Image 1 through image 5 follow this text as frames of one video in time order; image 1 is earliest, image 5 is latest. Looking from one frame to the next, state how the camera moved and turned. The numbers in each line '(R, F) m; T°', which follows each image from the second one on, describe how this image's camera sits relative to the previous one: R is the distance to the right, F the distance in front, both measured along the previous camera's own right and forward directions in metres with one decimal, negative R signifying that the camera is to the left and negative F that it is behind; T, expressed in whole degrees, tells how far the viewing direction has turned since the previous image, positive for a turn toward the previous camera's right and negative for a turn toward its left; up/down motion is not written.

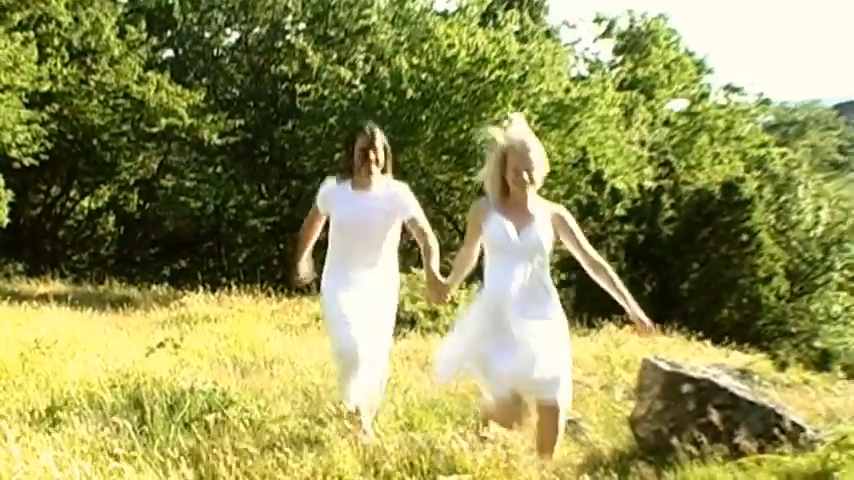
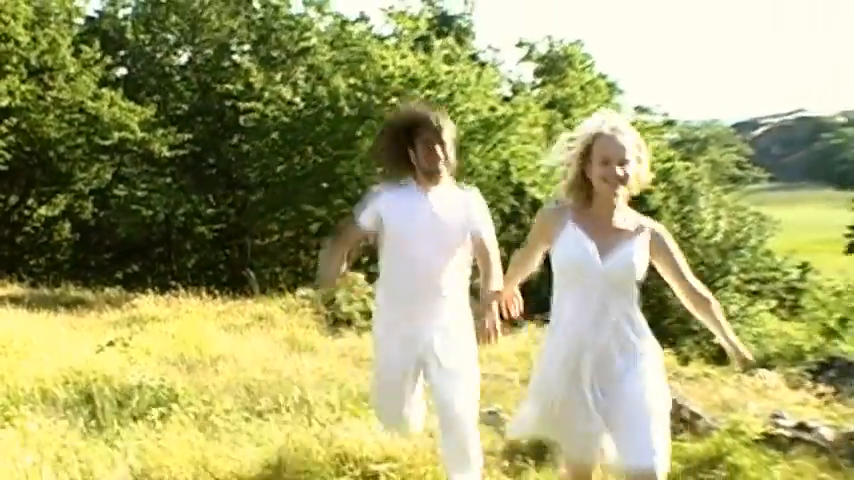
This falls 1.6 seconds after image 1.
(+0.6, -0.4) m; +1°
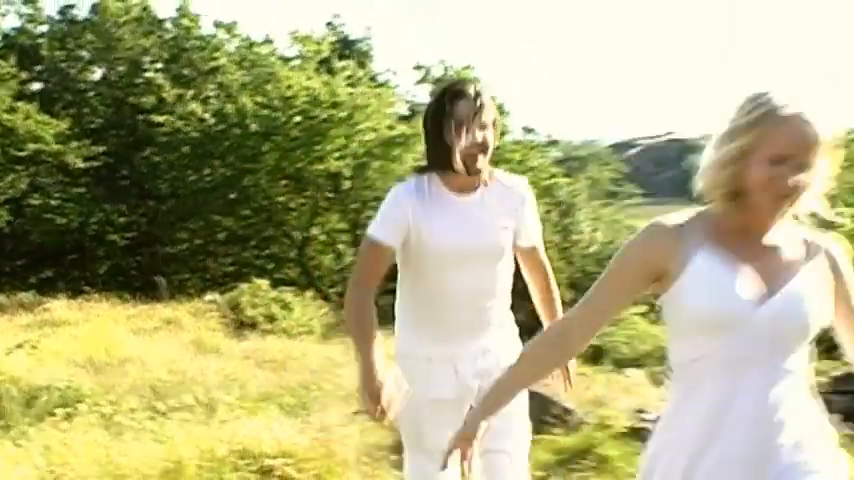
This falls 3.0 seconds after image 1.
(+1.0, -0.4) m; +2°
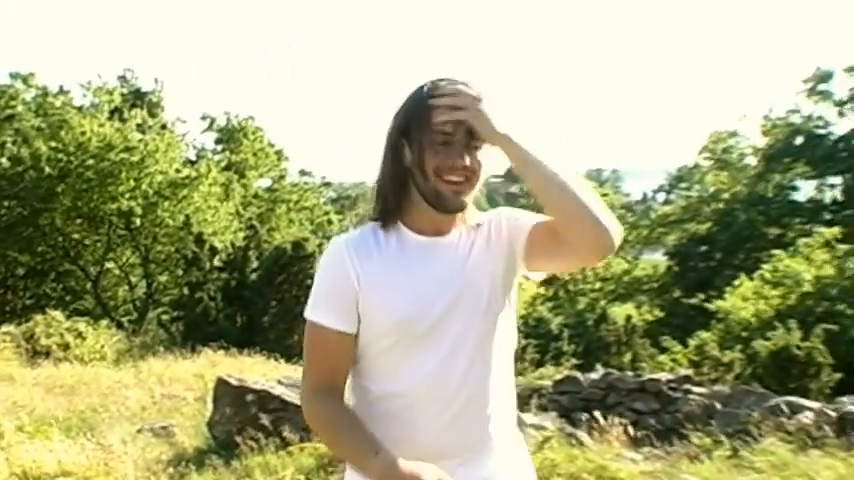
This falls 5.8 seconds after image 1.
(+2.4, -0.9) m; +5°
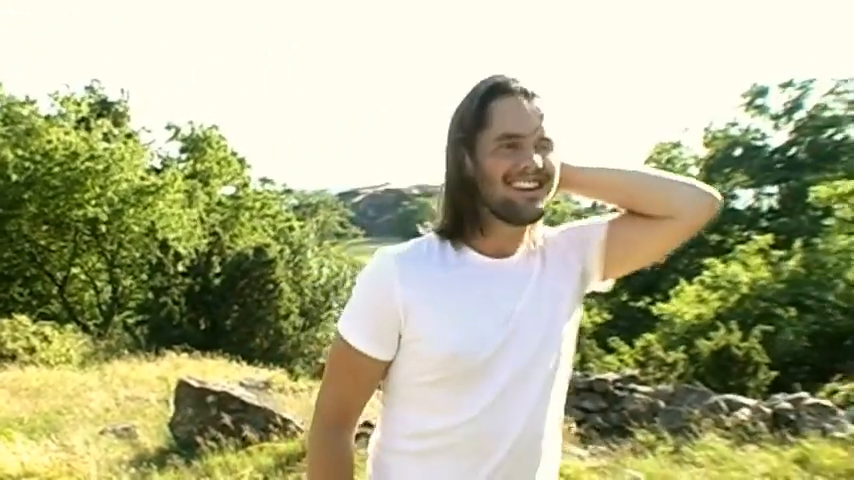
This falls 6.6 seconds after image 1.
(+0.5, -0.3) m; +1°
